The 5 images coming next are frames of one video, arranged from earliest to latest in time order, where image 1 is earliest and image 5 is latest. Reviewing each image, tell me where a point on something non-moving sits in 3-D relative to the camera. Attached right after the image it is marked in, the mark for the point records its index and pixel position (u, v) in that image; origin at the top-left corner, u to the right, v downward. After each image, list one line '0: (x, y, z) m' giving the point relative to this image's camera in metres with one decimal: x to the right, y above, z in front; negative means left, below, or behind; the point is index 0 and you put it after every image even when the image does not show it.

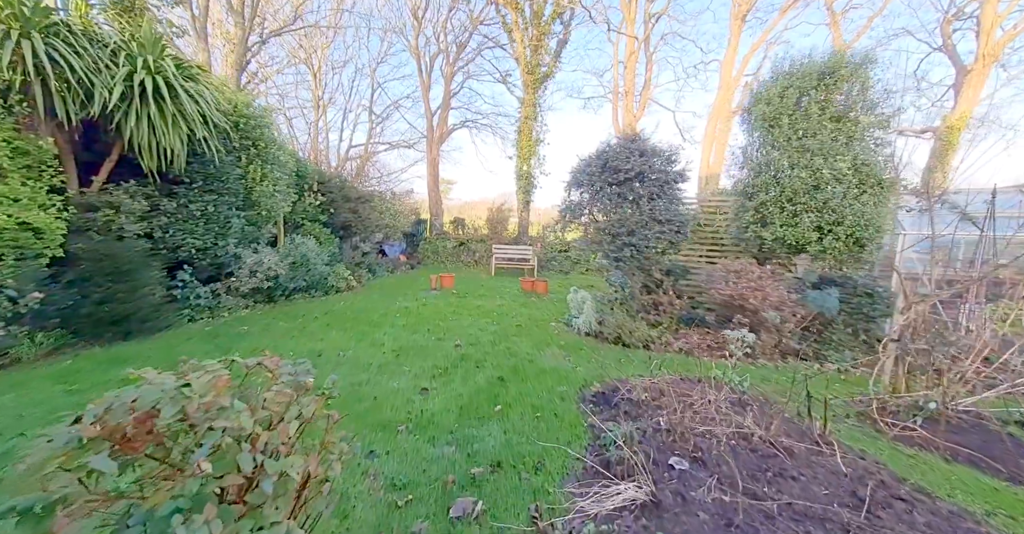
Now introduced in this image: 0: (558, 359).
0: (+0.5, -1.0, +4.4) m
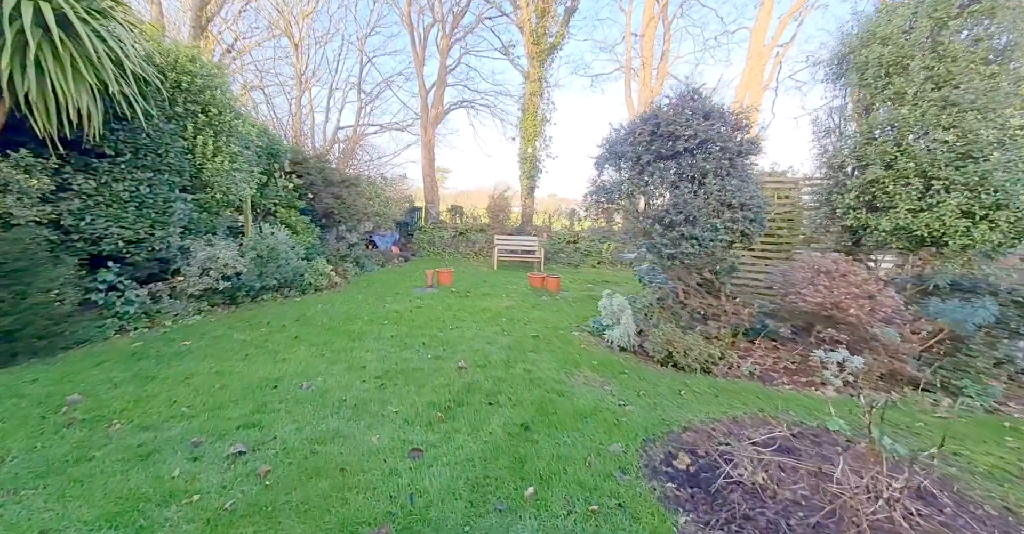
0: (+0.7, -1.0, +3.3) m
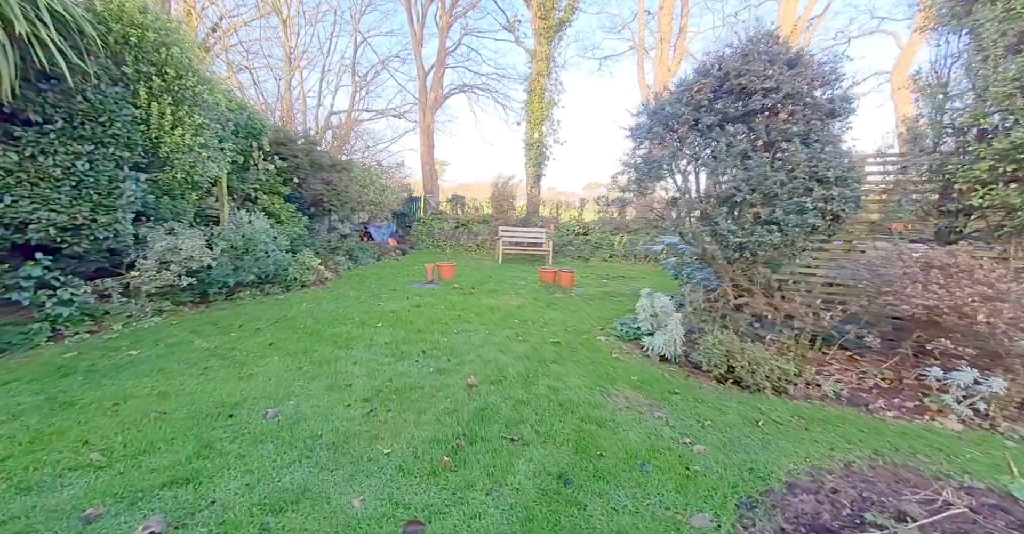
0: (+0.8, -0.9, +2.5) m
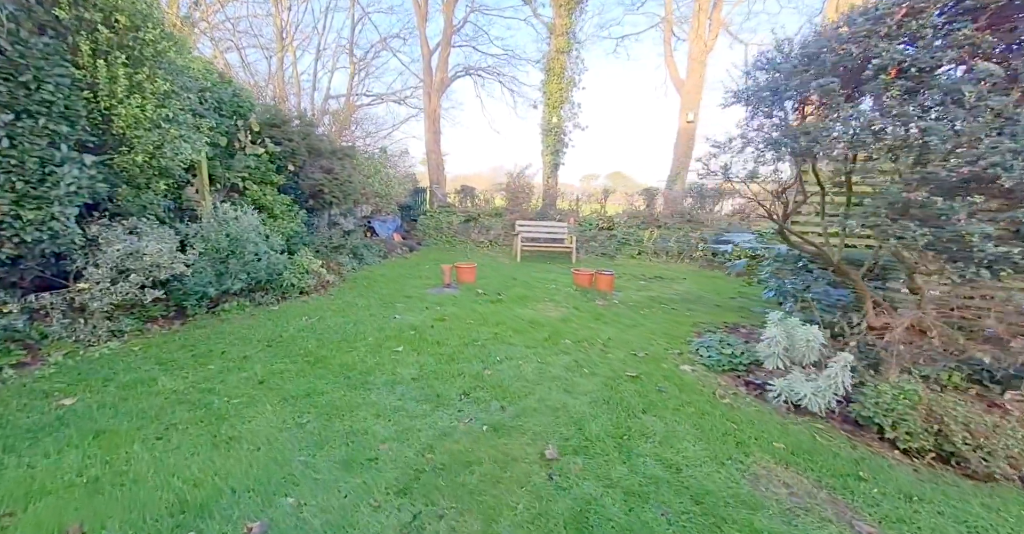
0: (+1.3, -1.1, +1.6) m
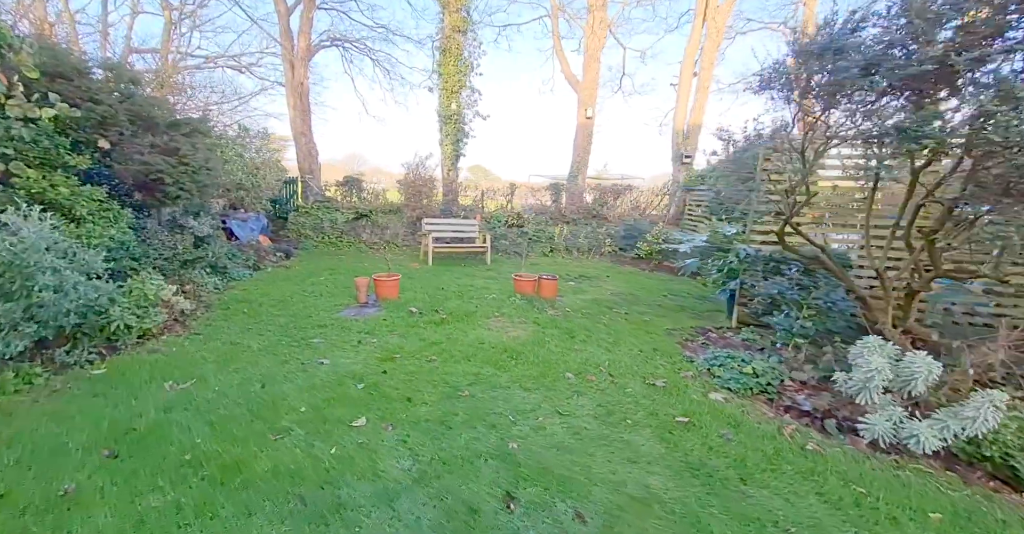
0: (+2.0, -1.2, +1.3) m
